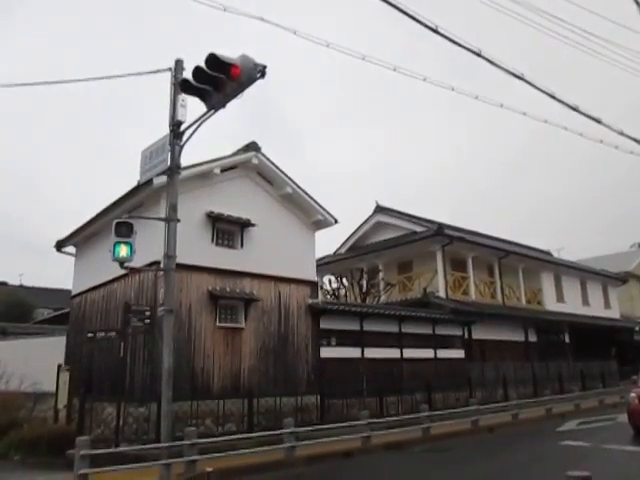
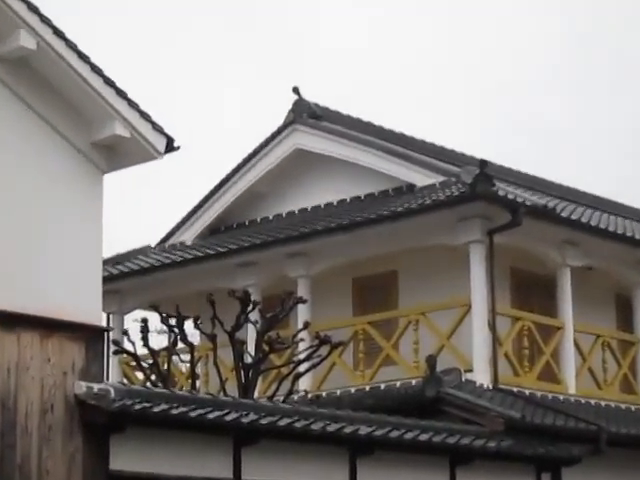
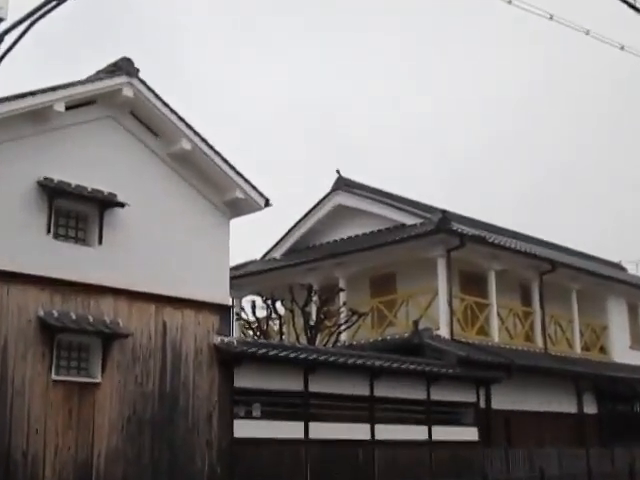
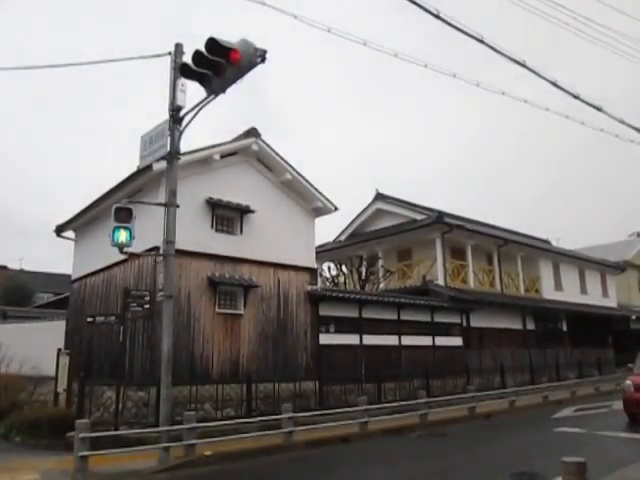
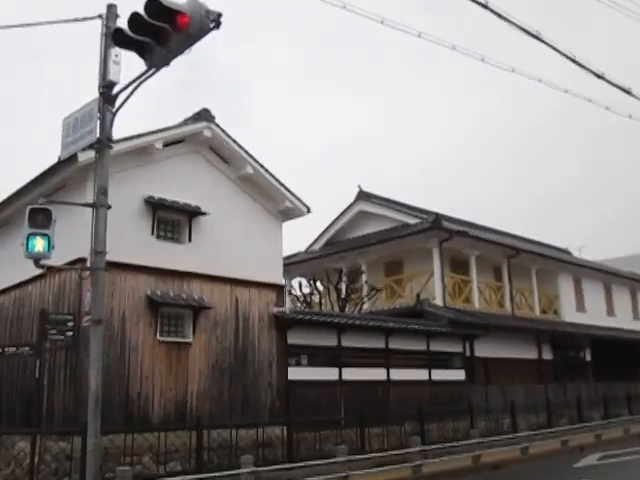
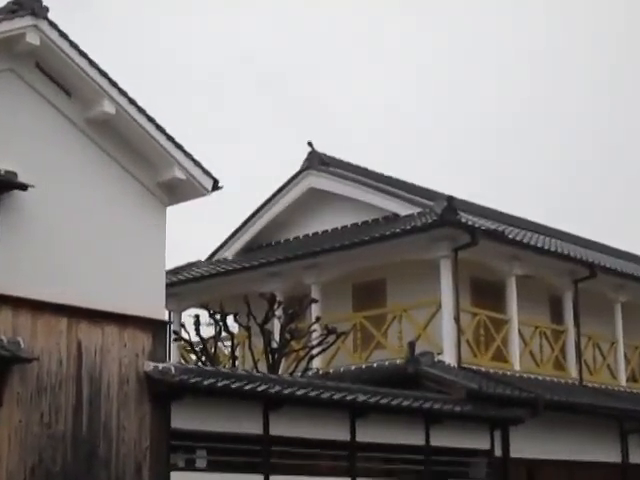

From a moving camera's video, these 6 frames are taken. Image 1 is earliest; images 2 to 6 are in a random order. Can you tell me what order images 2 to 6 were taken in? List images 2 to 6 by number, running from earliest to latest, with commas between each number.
4, 5, 3, 6, 2
